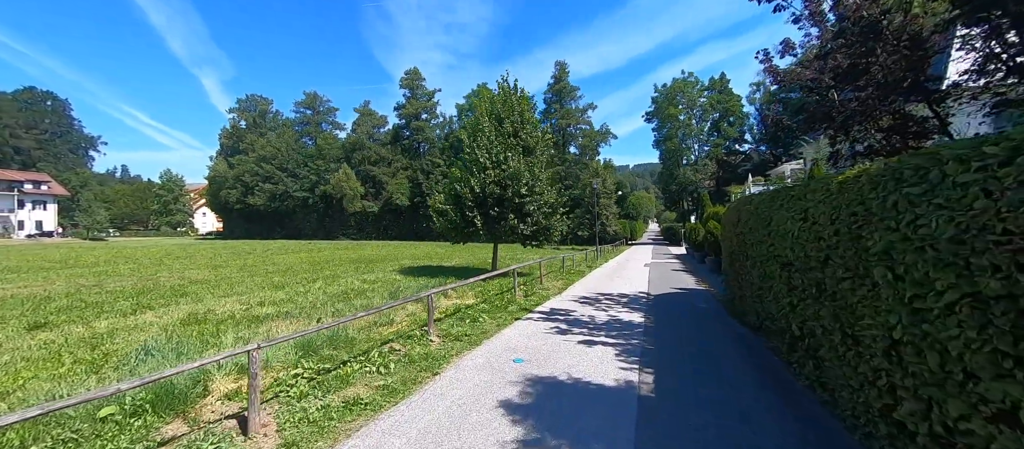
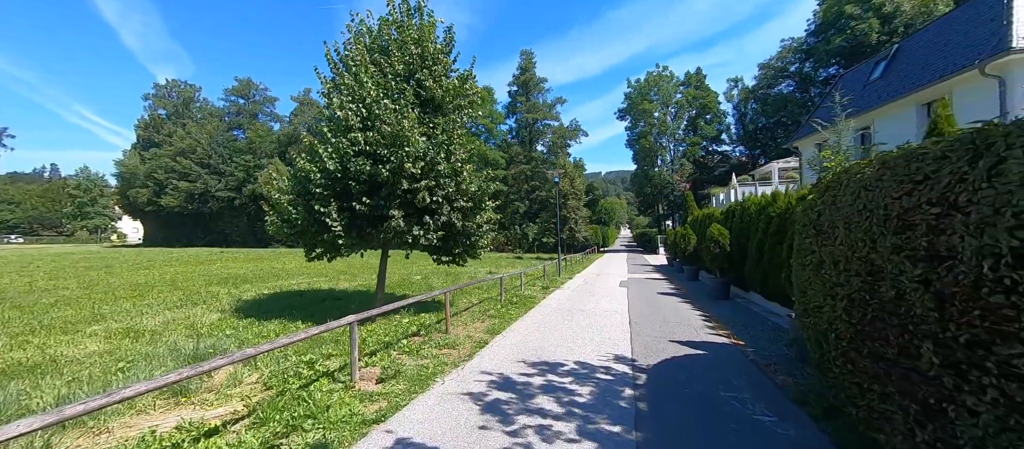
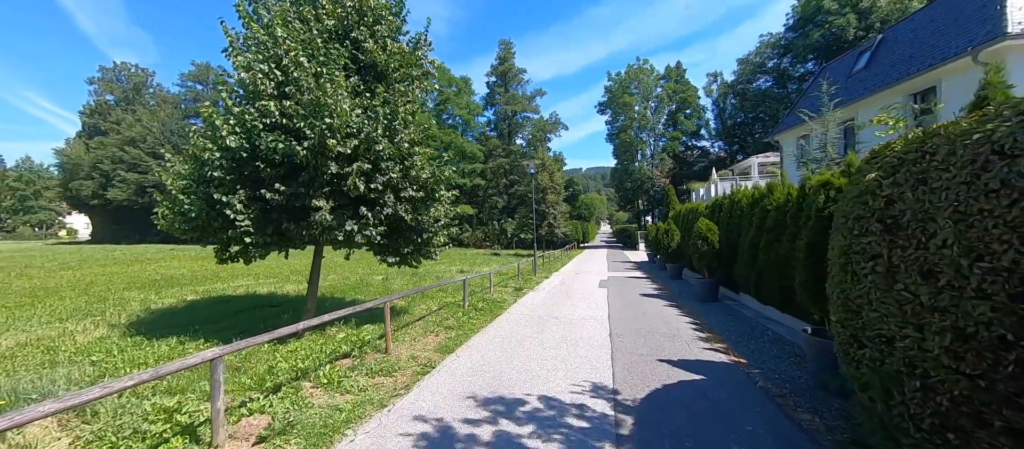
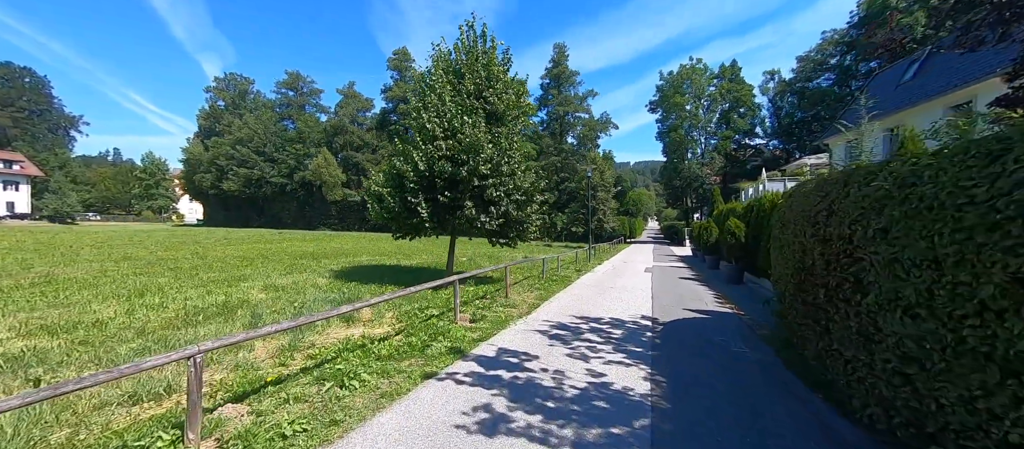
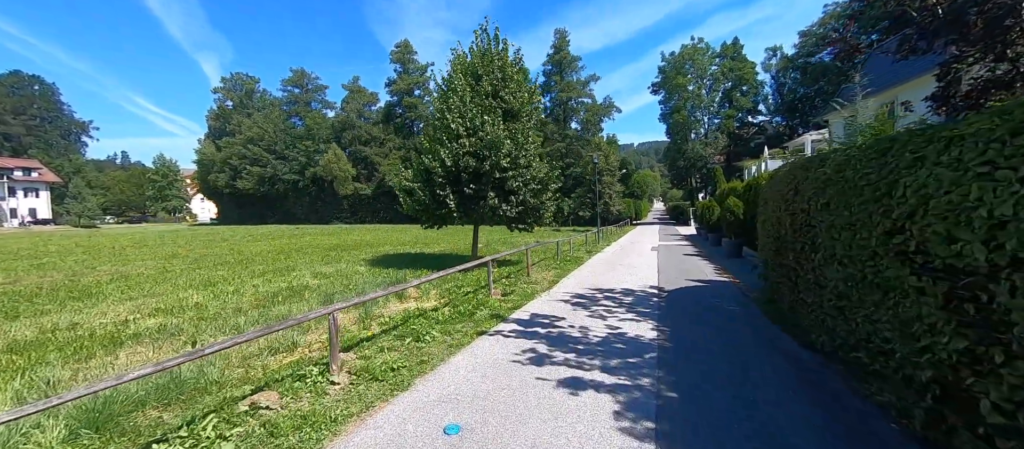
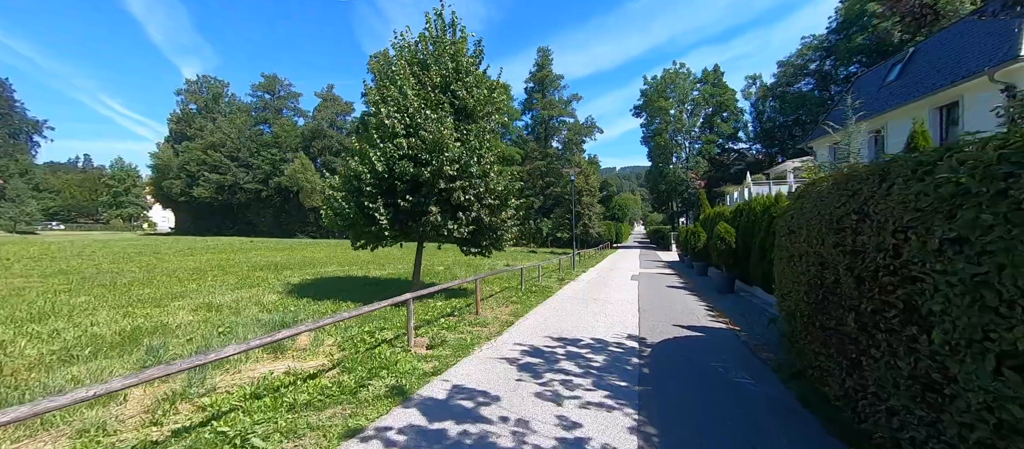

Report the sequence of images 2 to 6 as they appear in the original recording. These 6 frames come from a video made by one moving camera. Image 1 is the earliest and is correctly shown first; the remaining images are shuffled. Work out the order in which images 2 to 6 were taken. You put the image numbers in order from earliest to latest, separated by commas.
5, 4, 6, 2, 3
